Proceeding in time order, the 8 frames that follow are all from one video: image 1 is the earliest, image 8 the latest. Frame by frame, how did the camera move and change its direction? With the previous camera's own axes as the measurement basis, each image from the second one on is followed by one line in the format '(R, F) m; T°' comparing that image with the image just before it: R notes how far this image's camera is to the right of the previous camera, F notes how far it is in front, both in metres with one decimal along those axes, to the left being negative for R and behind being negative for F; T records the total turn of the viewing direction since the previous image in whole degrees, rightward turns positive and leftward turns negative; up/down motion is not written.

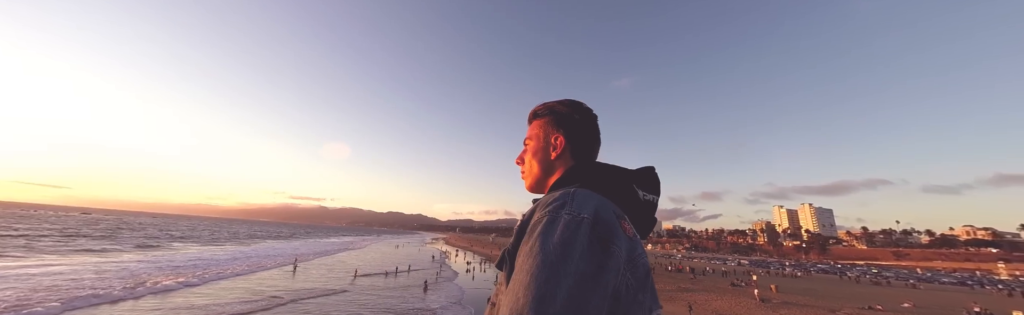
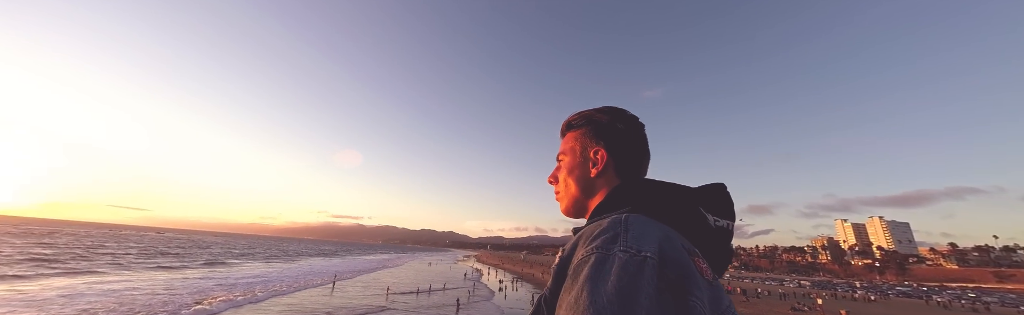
(0.0, +0.3) m; -5°
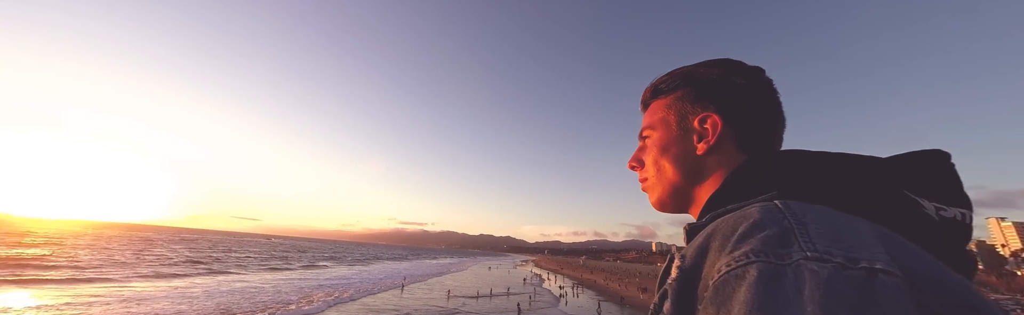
(-0.1, +0.3) m; -10°
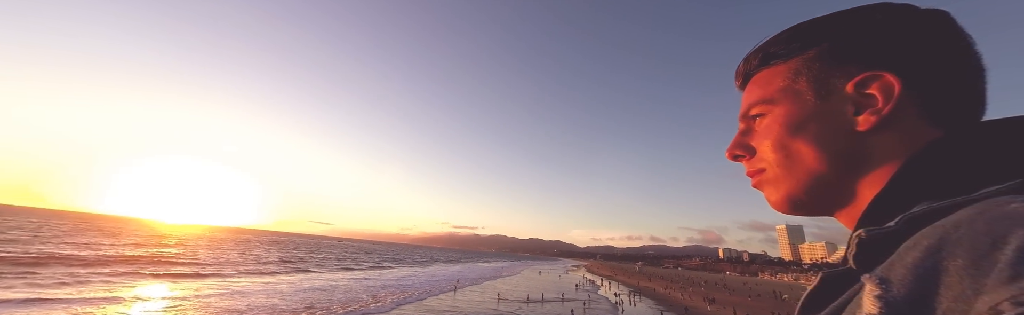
(-0.1, +0.2) m; -9°
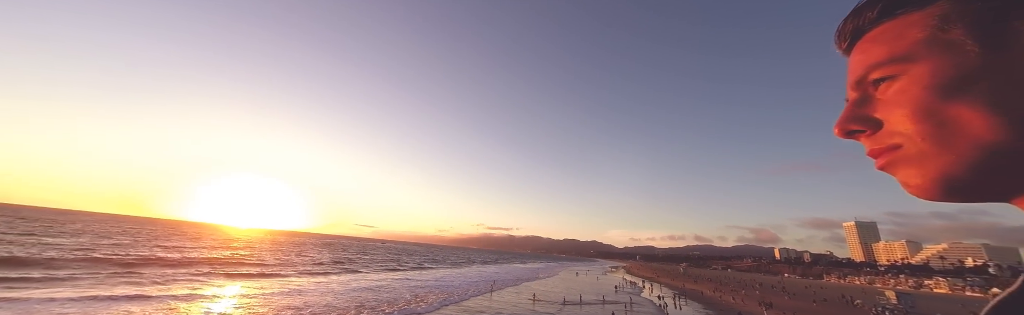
(-0.1, +0.1) m; -6°
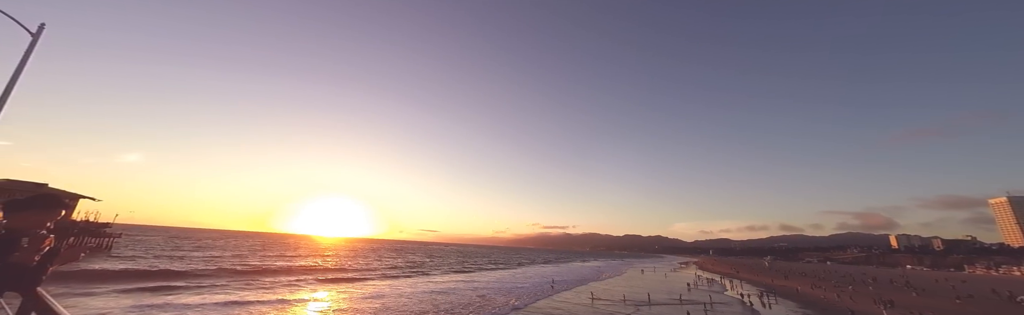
(-0.3, +0.3) m; -9°
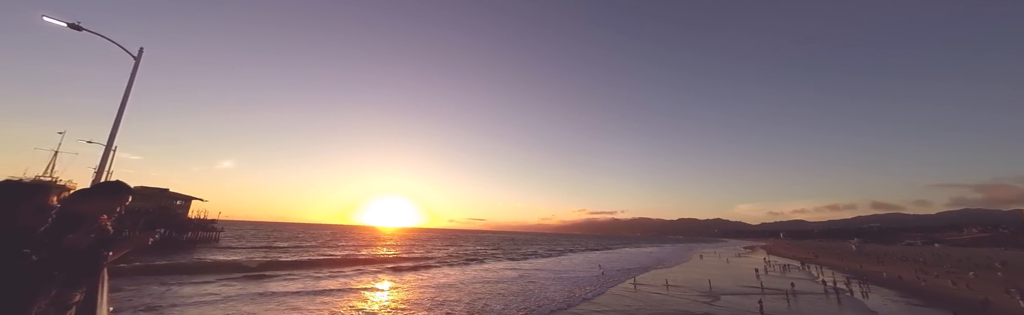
(-0.4, +0.6) m; -8°
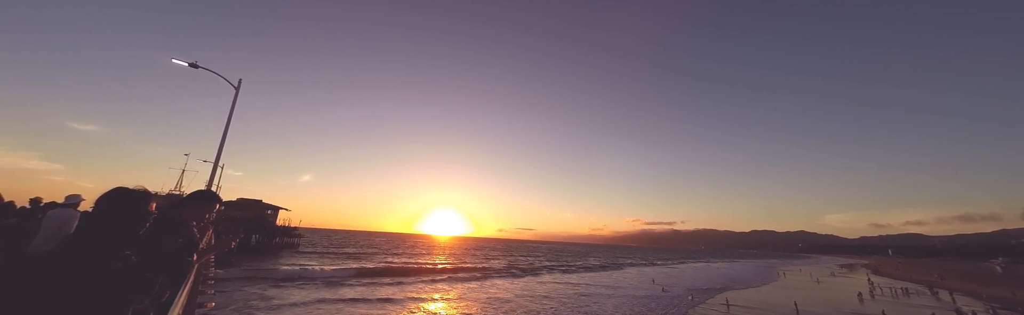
(-0.4, +0.4) m; -9°
